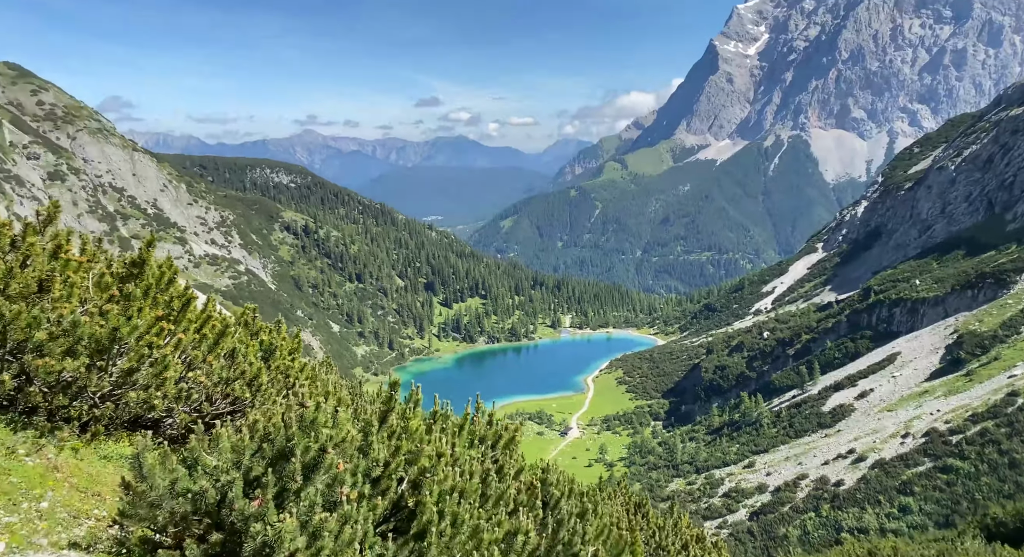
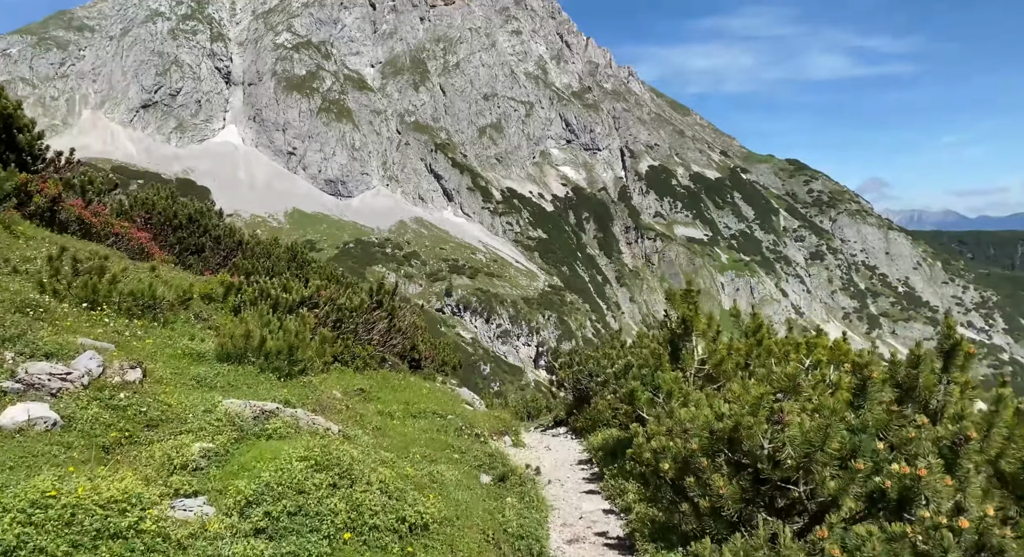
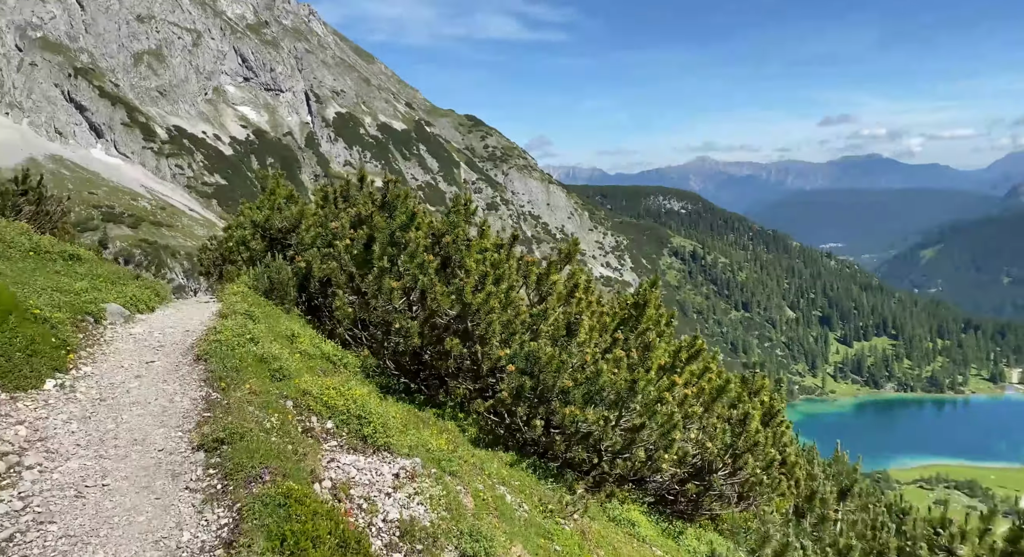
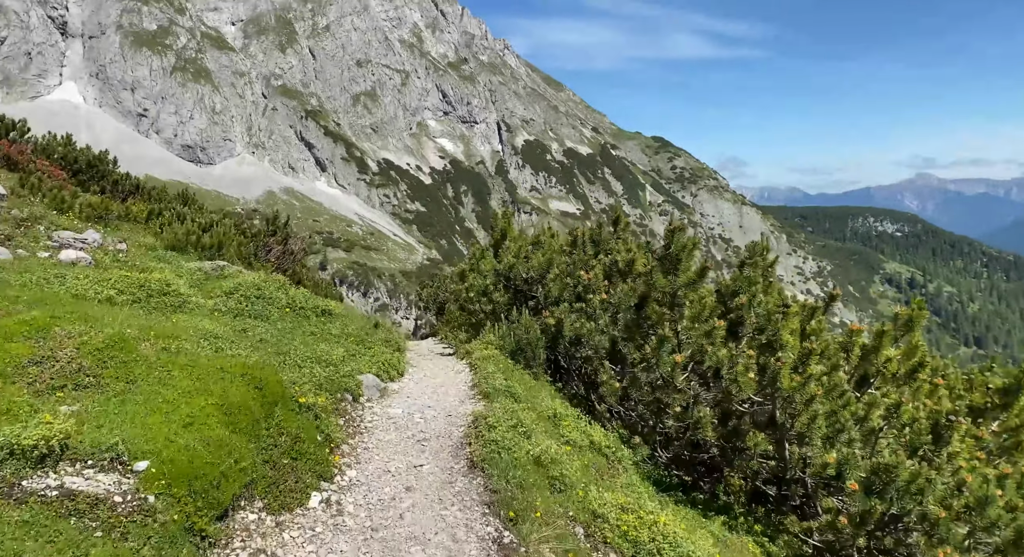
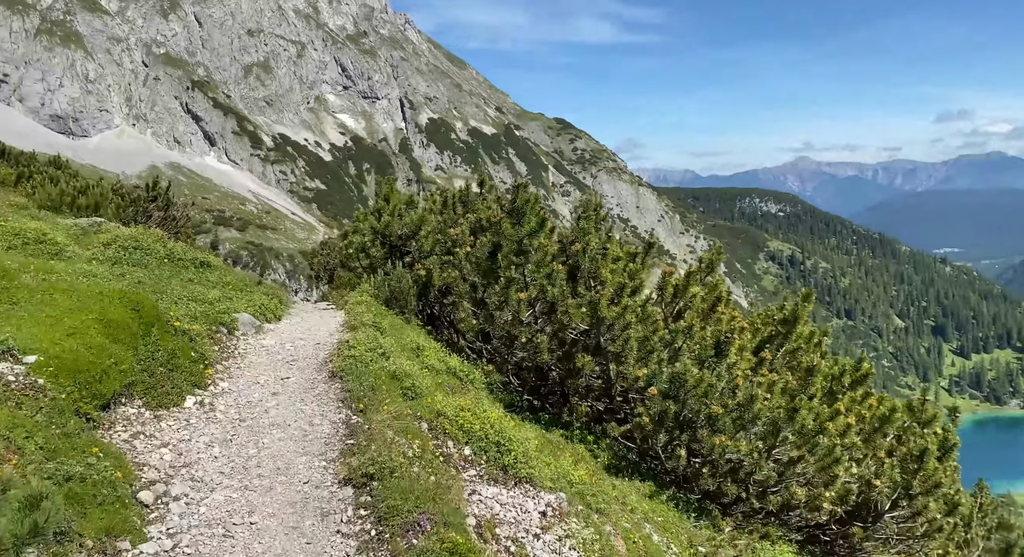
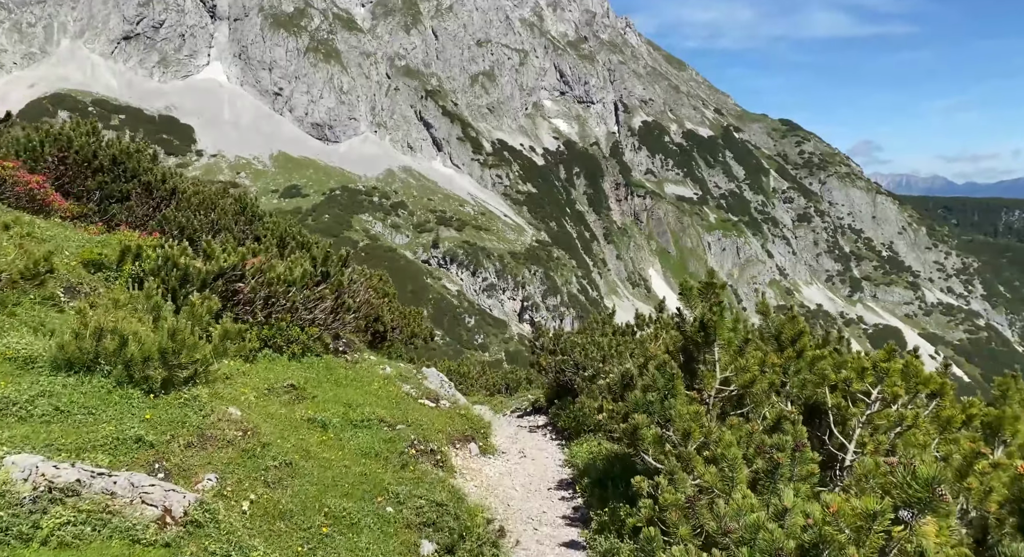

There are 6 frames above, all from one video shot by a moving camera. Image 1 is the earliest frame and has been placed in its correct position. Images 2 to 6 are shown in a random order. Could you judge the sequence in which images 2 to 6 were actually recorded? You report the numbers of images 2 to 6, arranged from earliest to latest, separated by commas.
3, 5, 4, 2, 6
